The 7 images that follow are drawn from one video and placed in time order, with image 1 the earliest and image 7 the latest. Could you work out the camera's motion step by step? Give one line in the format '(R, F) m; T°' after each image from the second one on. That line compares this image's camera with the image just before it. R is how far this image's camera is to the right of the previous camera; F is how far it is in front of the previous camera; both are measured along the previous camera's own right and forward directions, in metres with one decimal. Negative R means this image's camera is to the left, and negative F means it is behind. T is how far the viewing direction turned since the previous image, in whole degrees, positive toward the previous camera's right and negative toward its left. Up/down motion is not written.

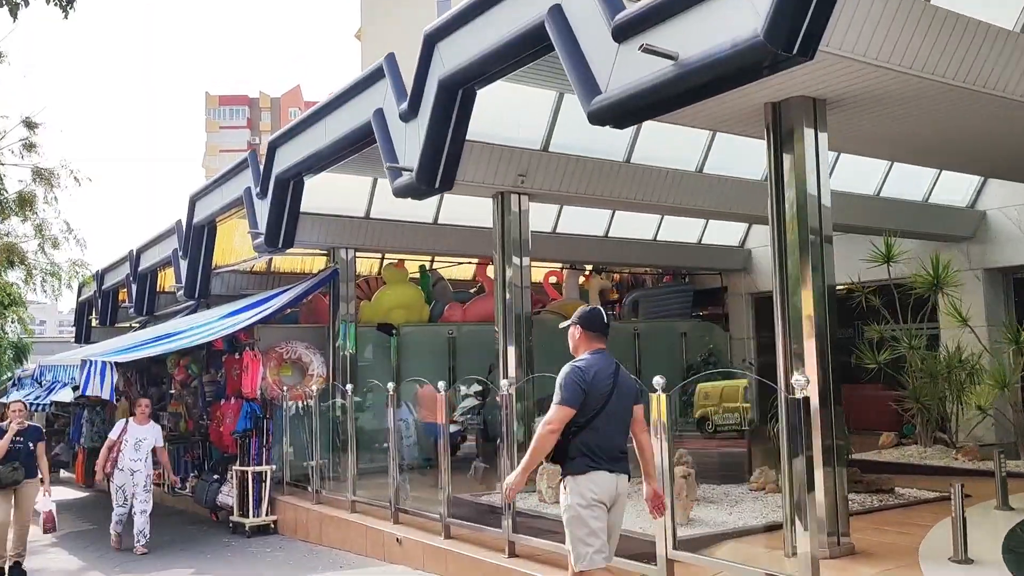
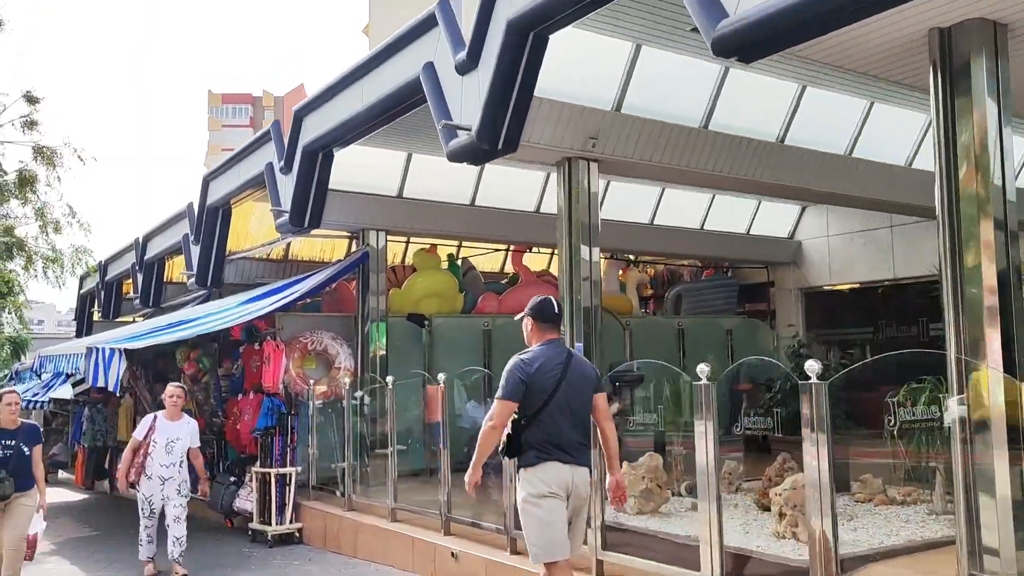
(-0.6, +1.0) m; 0°
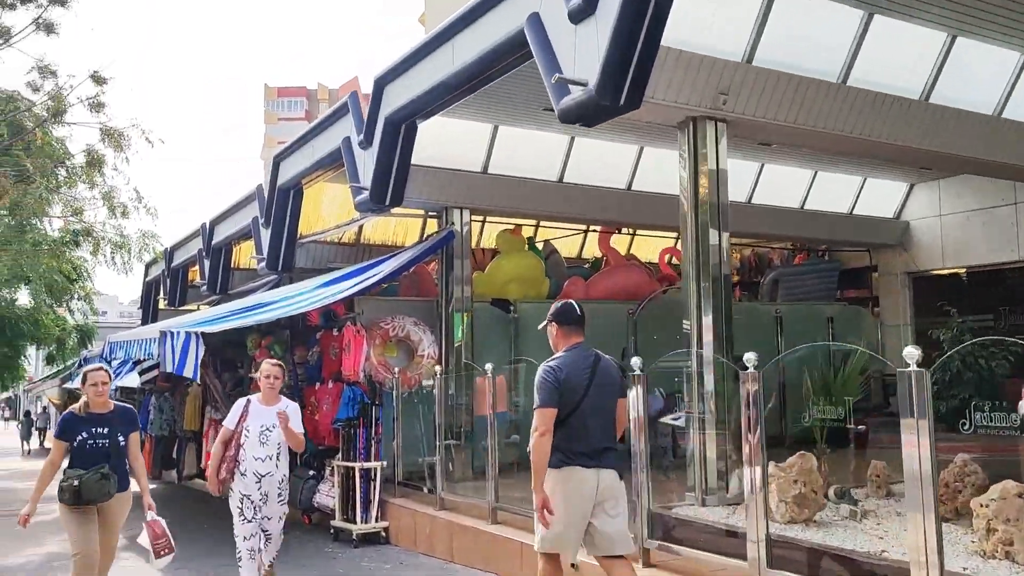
(-0.5, +0.7) m; -3°
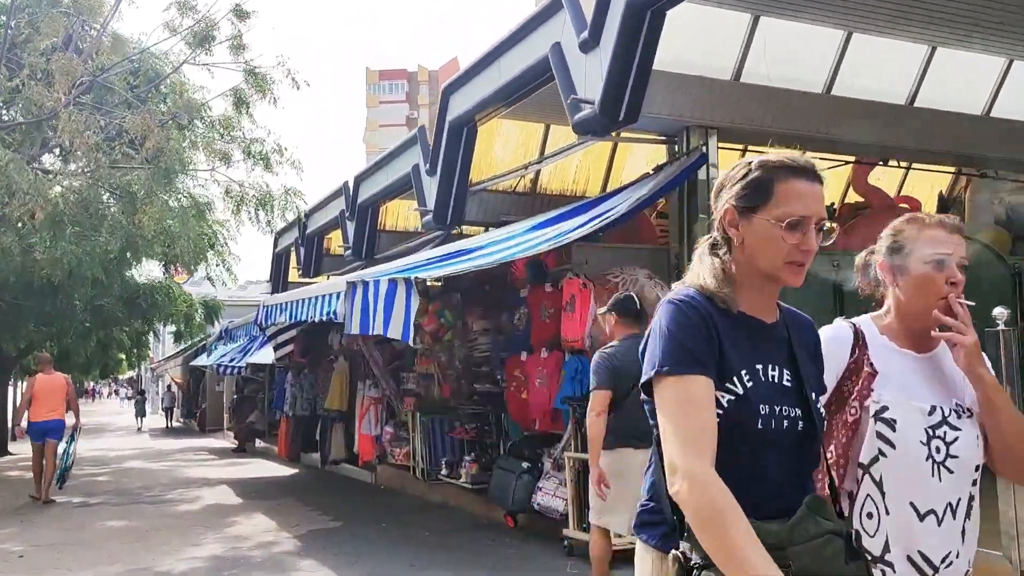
(-1.6, +2.0) m; -7°
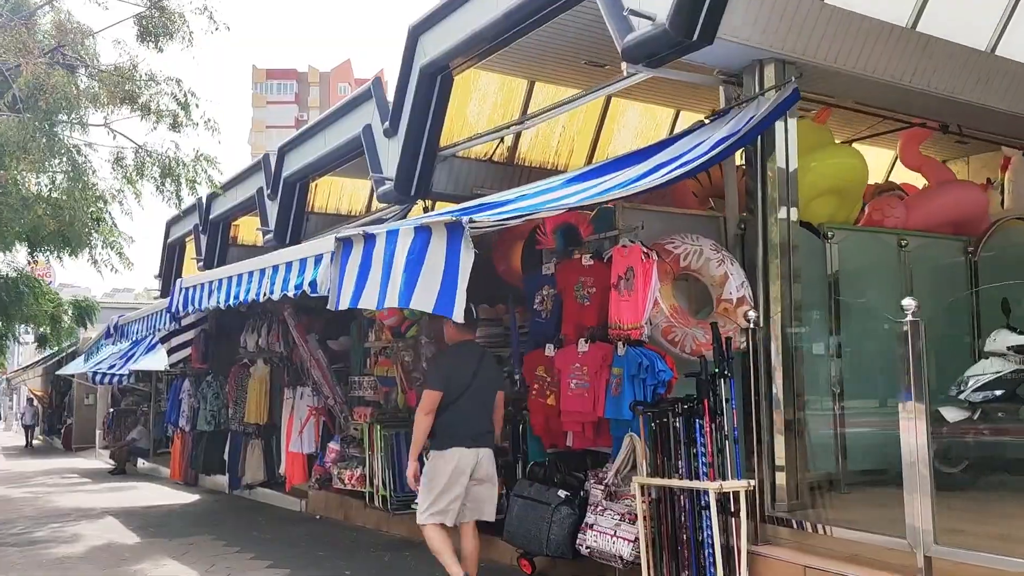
(-1.0, +1.9) m; +8°
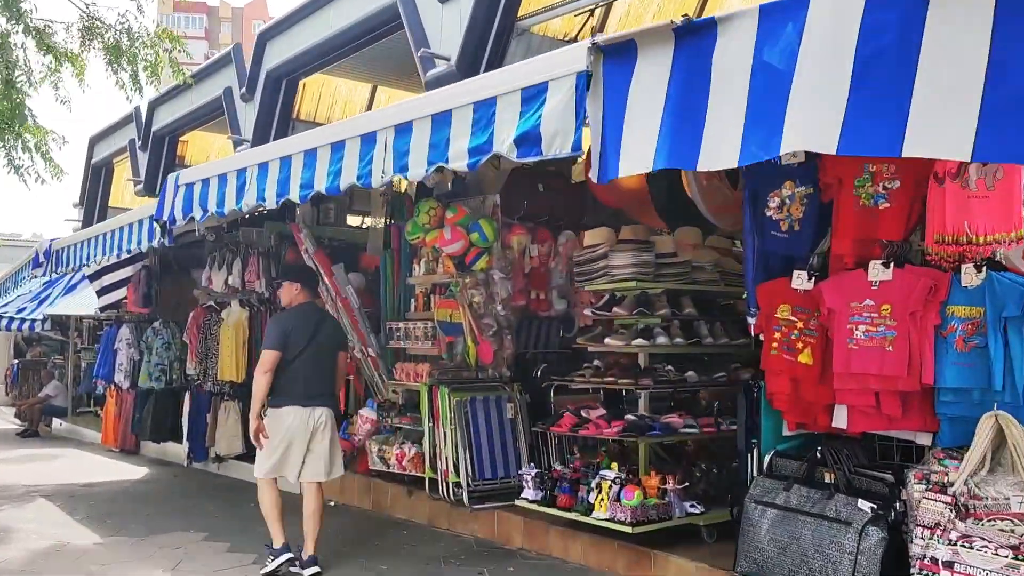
(-1.5, +2.2) m; +6°
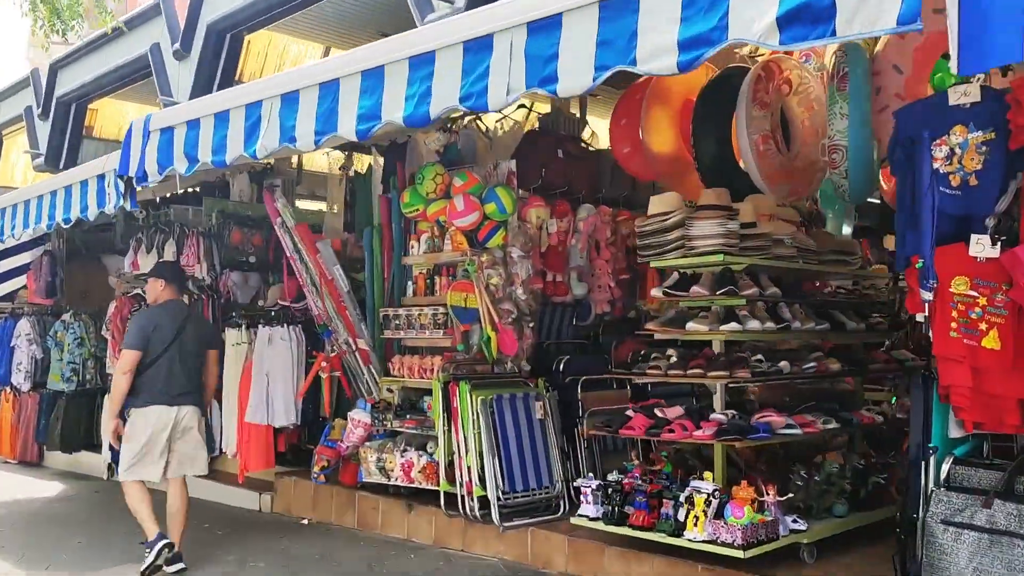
(-0.8, +1.0) m; +7°
